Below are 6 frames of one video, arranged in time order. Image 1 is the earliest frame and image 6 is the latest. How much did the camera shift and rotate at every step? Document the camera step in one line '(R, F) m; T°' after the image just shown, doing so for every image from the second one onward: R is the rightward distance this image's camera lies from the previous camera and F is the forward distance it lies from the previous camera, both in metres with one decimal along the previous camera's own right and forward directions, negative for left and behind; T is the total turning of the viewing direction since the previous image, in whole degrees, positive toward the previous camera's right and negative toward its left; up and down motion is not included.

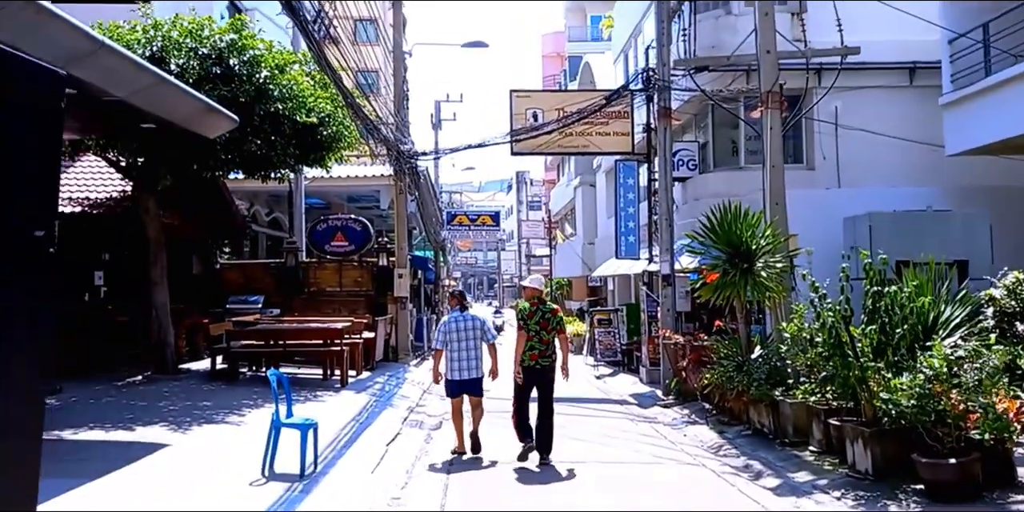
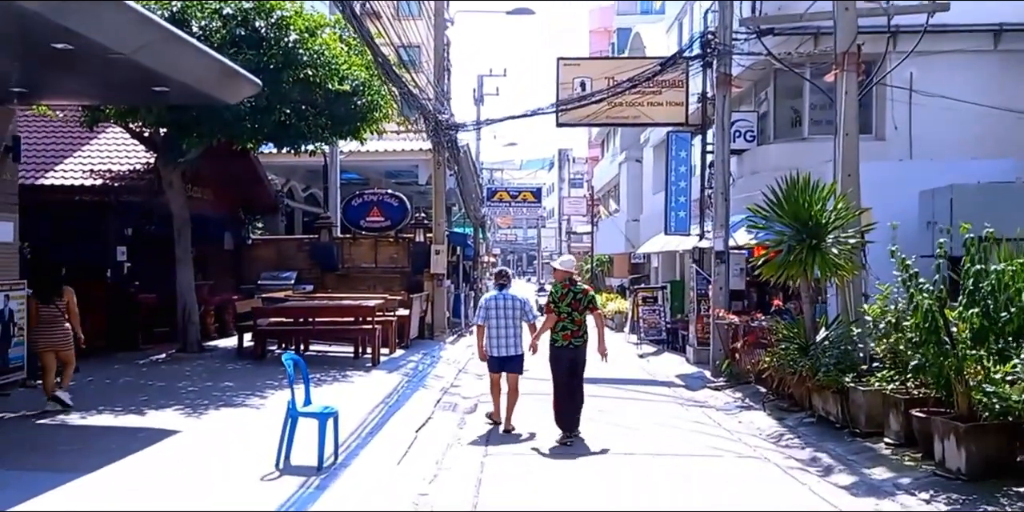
(0.0, +0.9) m; -2°
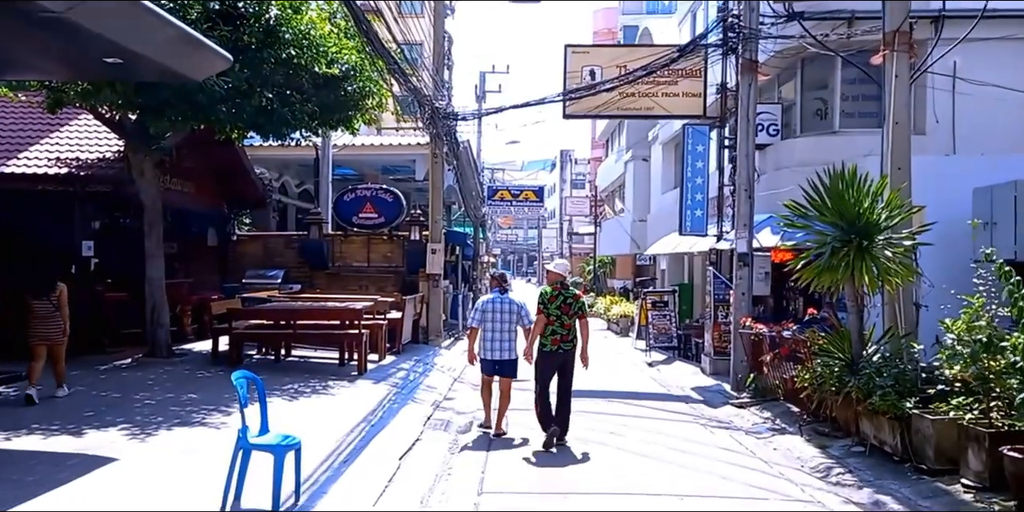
(0.0, +1.4) m; 0°
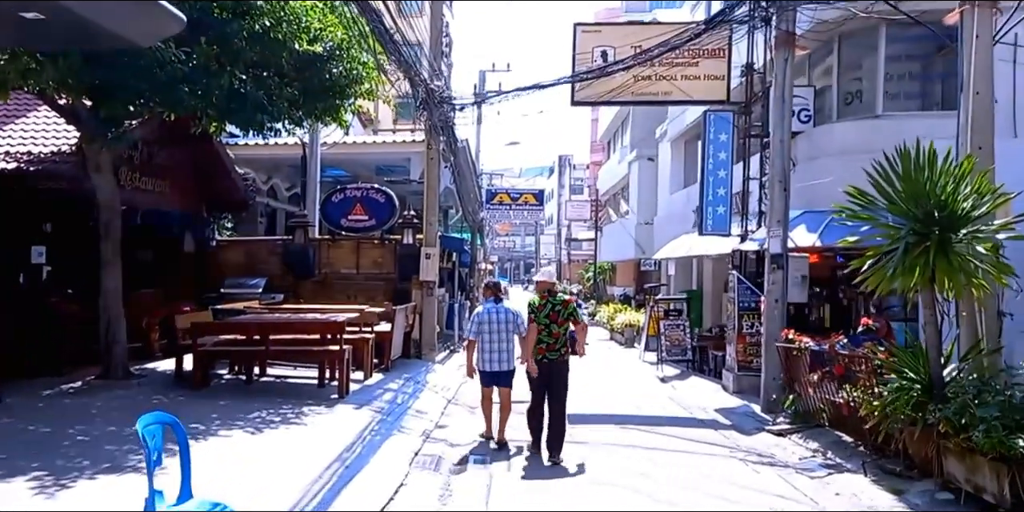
(0.0, +1.7) m; 0°
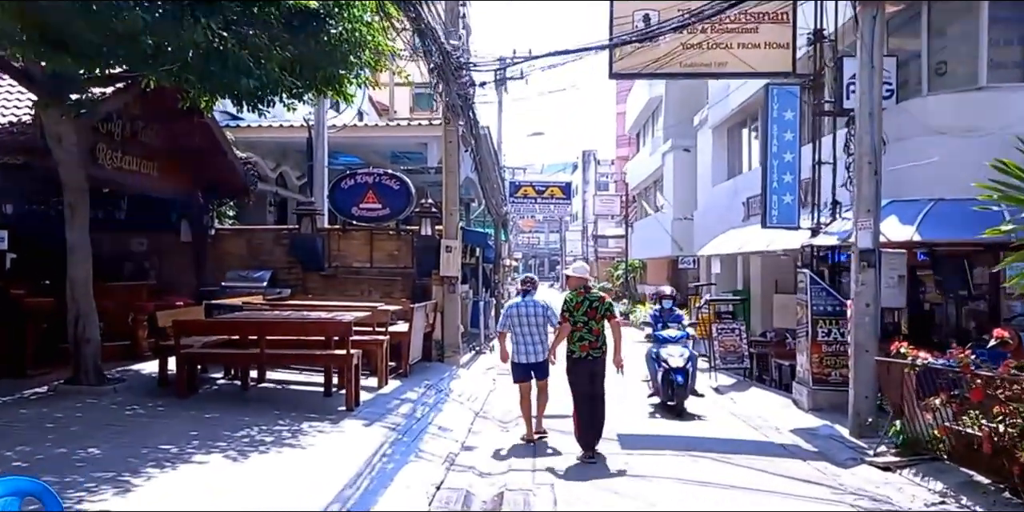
(-0.2, +1.8) m; -1°
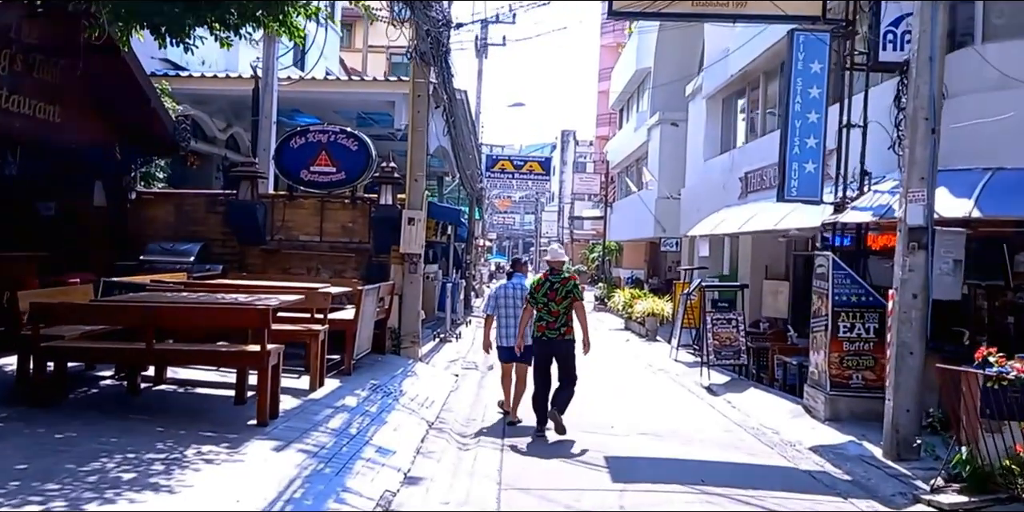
(+0.1, +2.2) m; +1°
